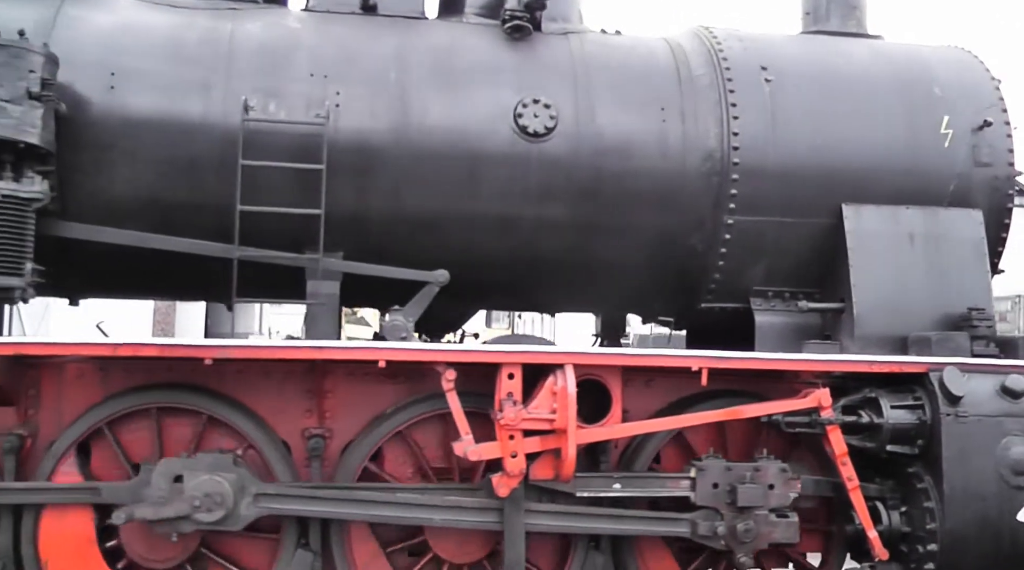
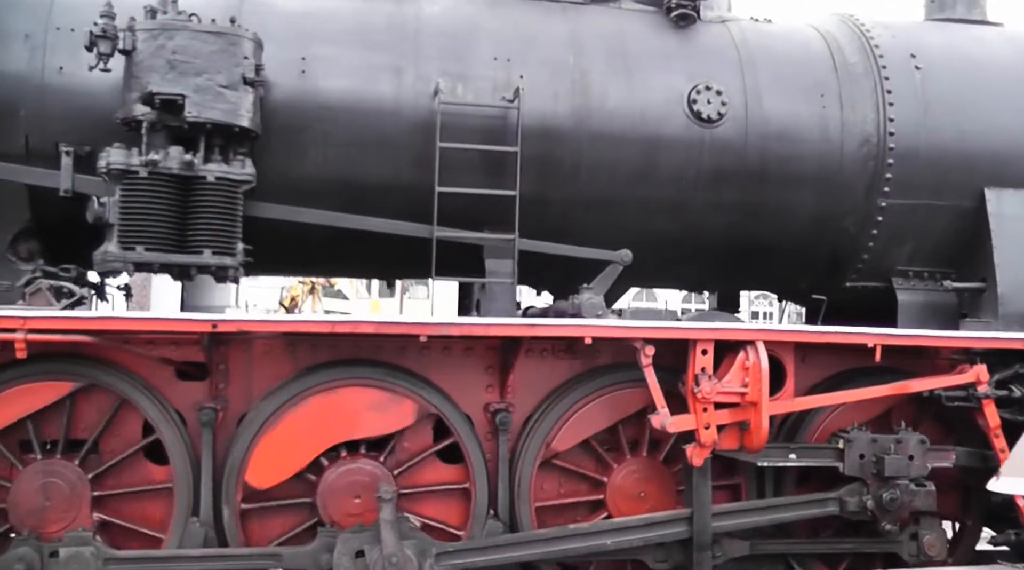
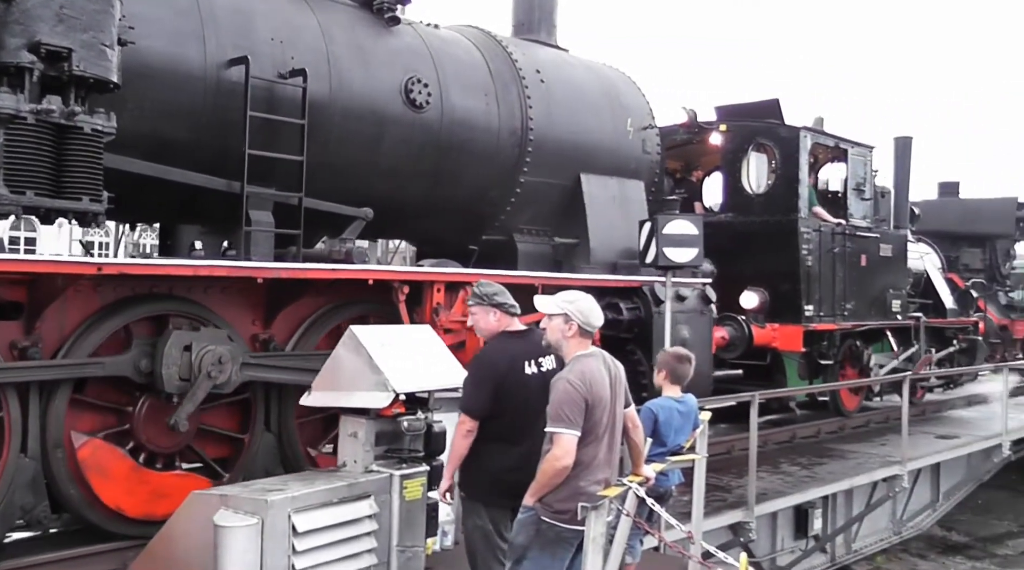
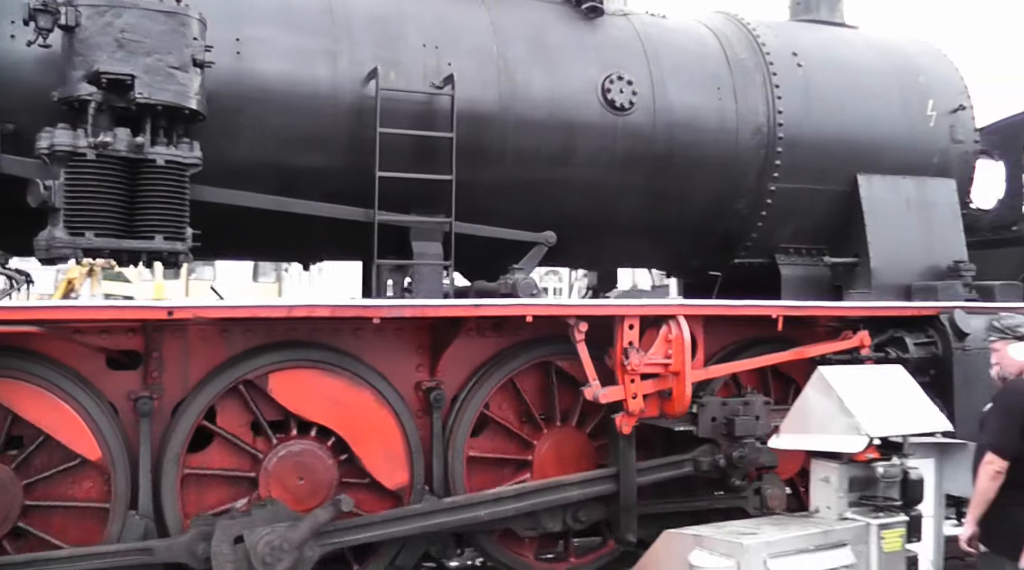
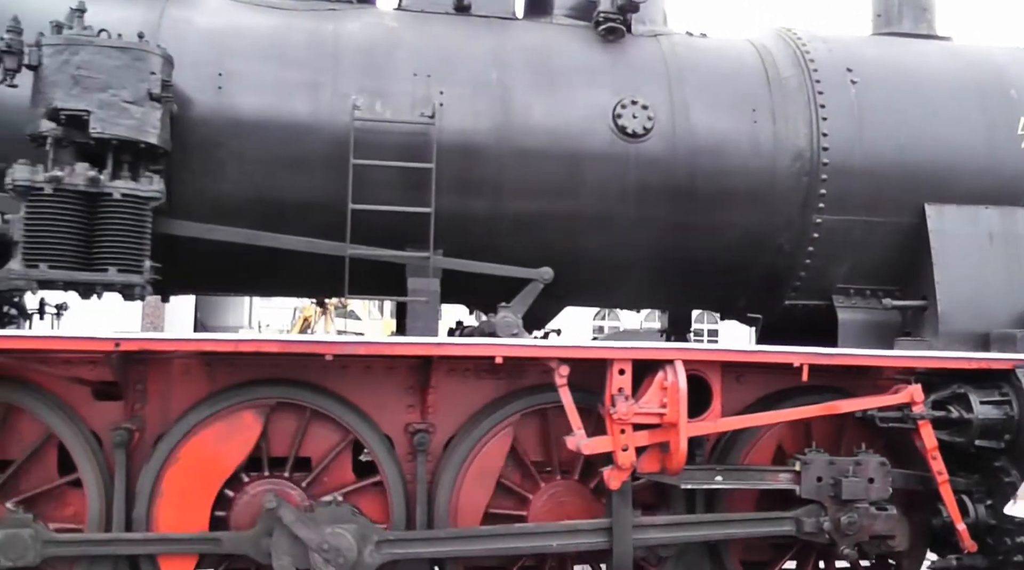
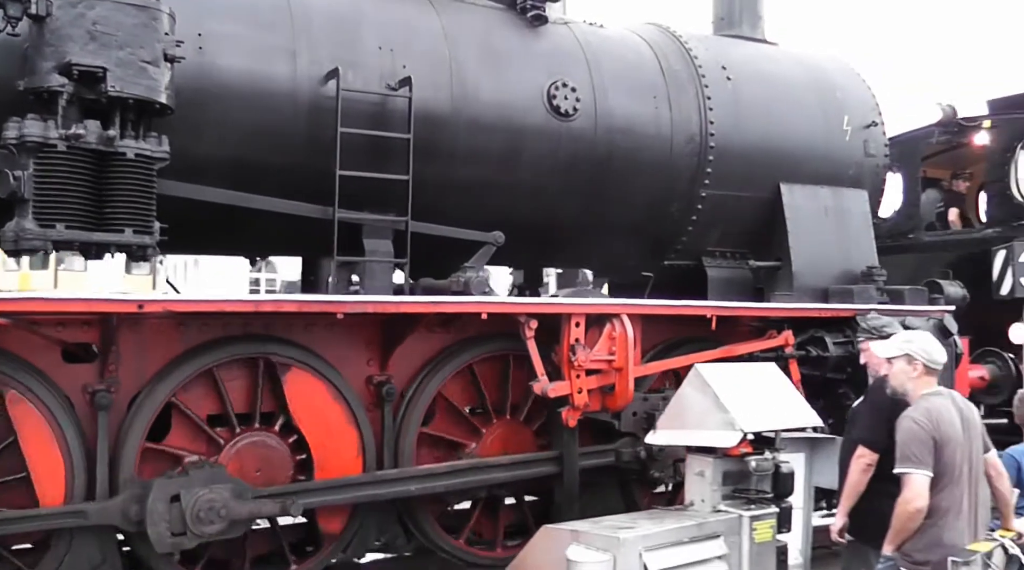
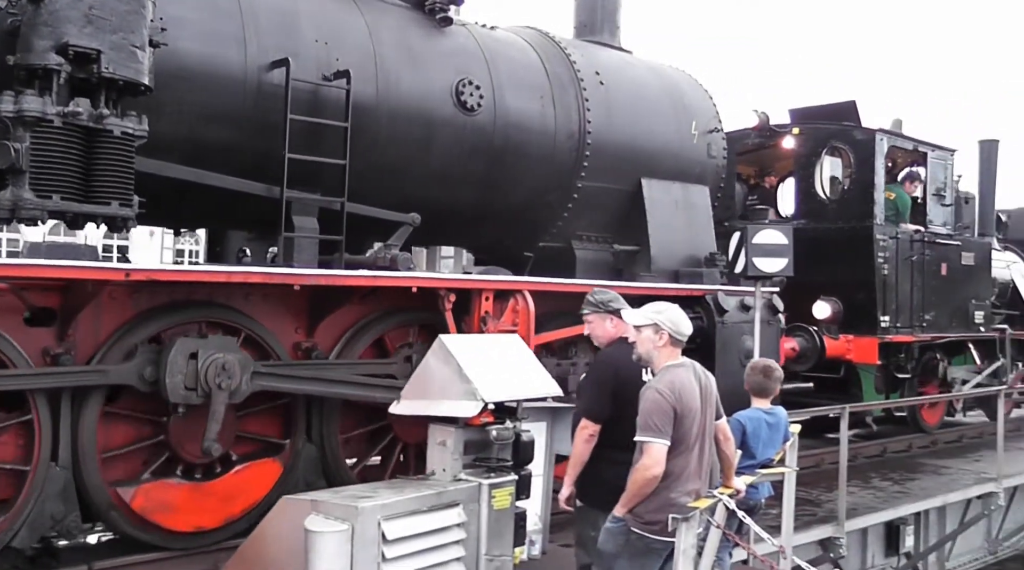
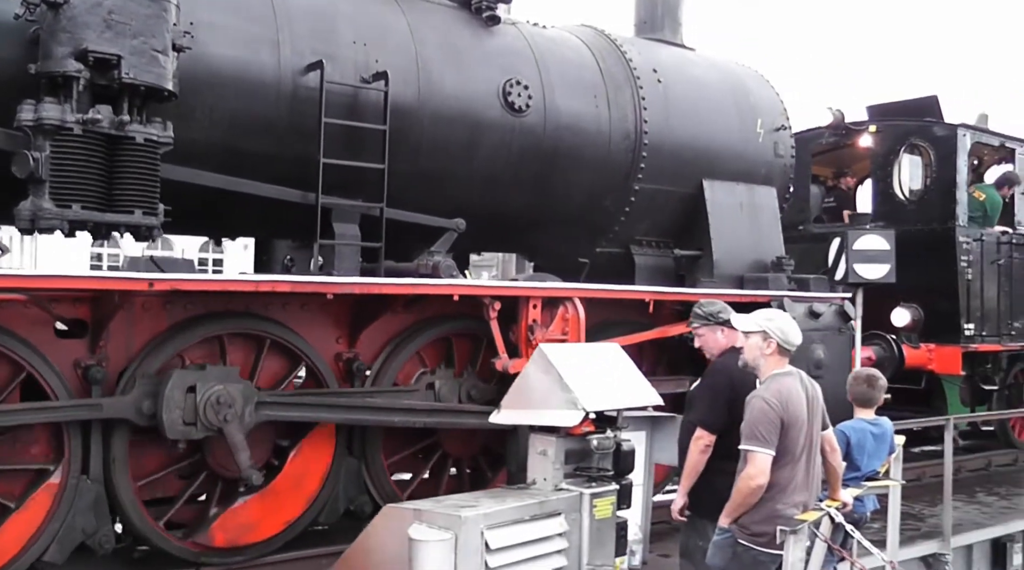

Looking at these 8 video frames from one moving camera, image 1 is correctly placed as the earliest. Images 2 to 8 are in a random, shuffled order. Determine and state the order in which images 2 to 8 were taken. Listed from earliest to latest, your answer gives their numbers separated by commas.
5, 2, 4, 6, 8, 7, 3
